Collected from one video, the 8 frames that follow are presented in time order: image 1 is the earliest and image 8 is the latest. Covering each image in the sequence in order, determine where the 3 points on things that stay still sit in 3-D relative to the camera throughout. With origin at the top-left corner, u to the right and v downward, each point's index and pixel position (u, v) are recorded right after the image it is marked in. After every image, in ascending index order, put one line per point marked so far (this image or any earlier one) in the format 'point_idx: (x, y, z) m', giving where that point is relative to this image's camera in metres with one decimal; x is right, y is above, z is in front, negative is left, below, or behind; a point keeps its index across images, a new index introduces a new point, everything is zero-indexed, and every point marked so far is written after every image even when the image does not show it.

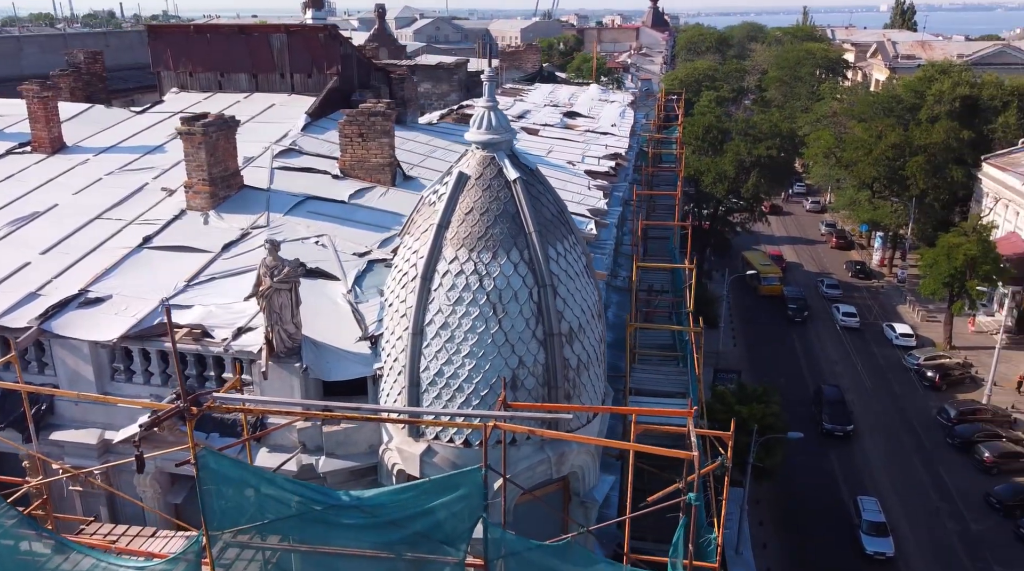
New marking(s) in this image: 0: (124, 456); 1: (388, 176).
0: (-5.2, -2.3, +13.2) m
1: (-2.4, +2.1, +19.5) m
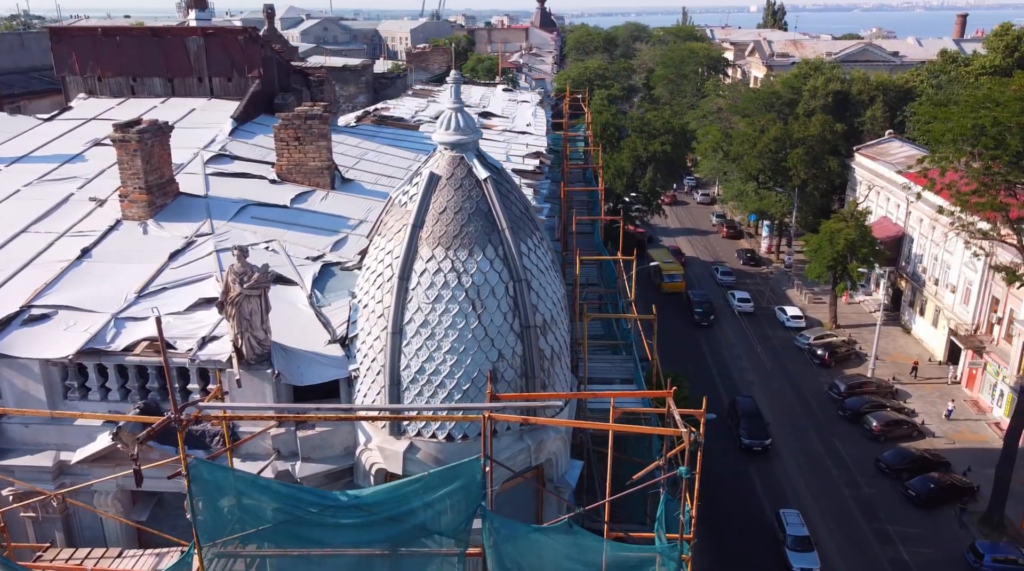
0: (-5.5, -2.5, +12.8) m
1: (-3.6, +2.1, +19.4) m
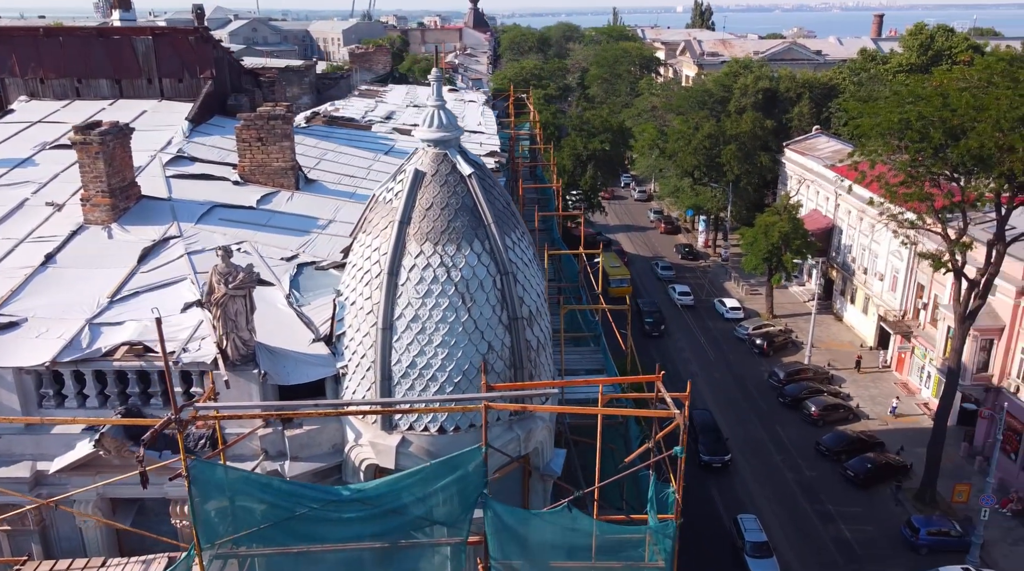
0: (-5.7, -2.5, +12.6) m
1: (-4.3, +2.0, +19.2) m
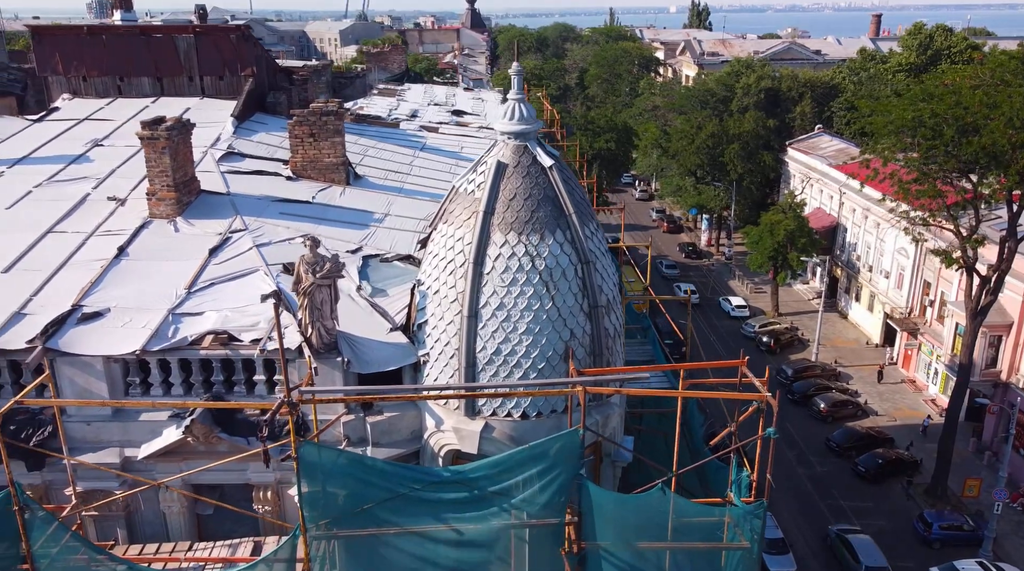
0: (-4.7, -2.4, +12.8) m
1: (-3.3, +2.2, +19.5) m
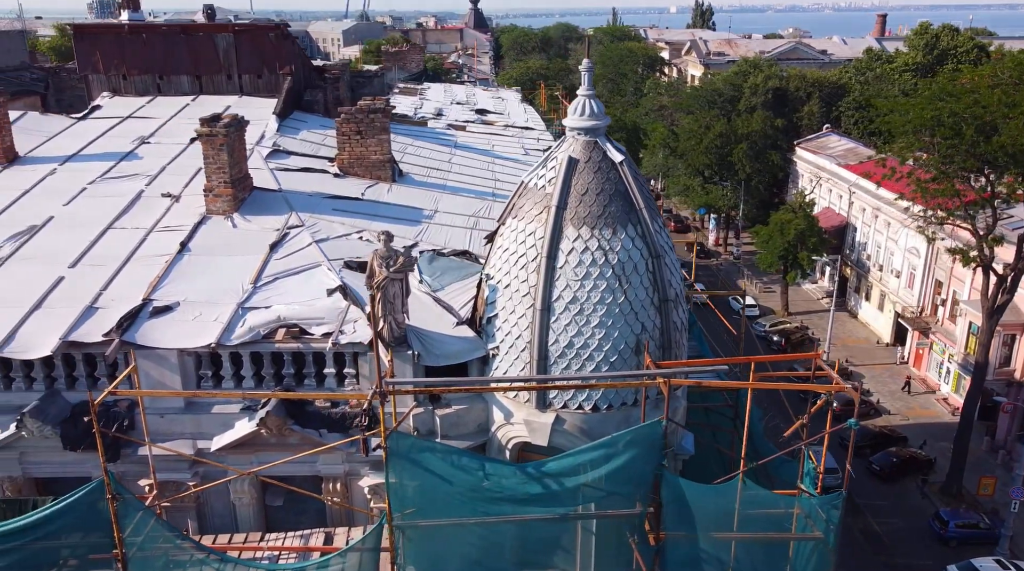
0: (-3.8, -2.3, +13.0) m
1: (-2.4, +2.2, +19.7) m
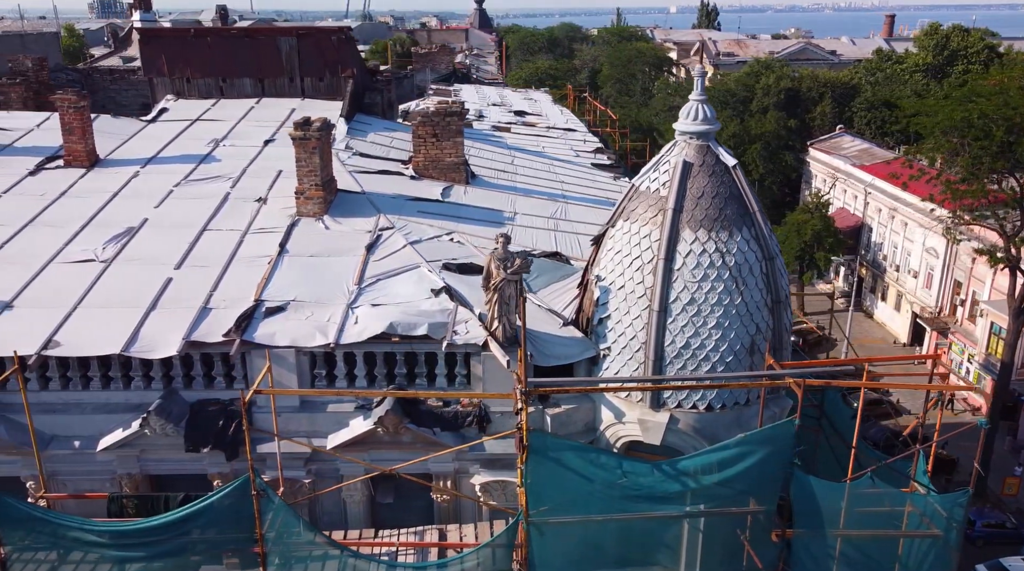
0: (-2.4, -2.3, +13.3) m
1: (-1.0, +2.2, +19.9) m
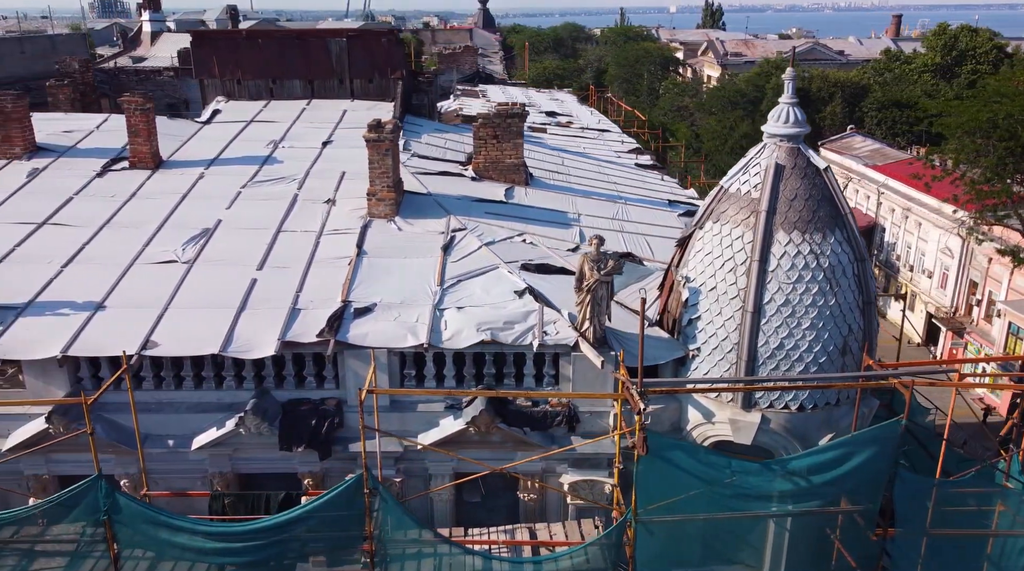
0: (-1.2, -2.4, +13.4) m
1: (+0.2, +2.2, +20.1) m
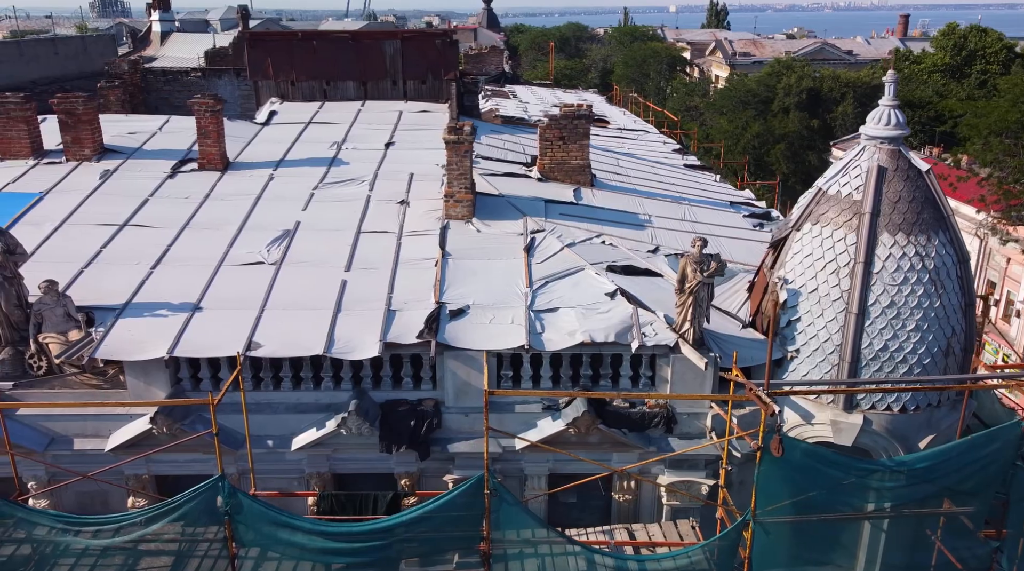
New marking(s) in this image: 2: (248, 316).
0: (+0.1, -2.4, +13.4) m
1: (+1.5, +2.2, +20.1) m
2: (-3.6, -0.4, +13.5) m
